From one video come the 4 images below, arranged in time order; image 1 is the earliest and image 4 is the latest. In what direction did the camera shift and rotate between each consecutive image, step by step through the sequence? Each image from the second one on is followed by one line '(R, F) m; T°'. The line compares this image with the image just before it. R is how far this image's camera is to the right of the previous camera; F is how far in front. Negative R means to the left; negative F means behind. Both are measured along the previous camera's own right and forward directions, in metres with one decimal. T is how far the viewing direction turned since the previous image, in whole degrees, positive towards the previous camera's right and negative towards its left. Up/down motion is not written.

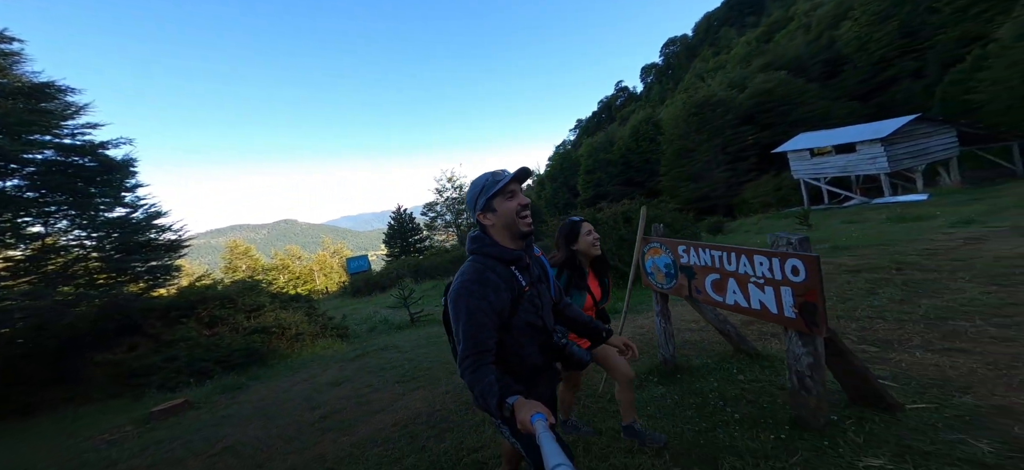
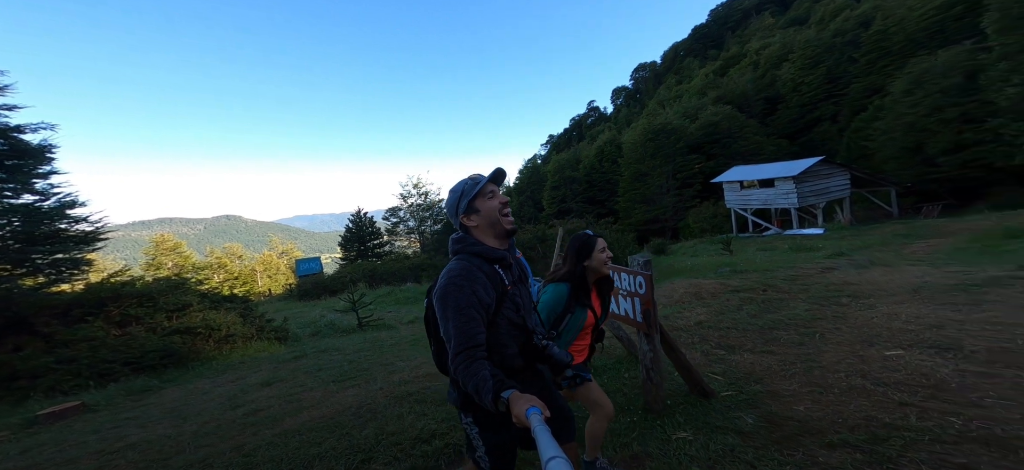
(+0.3, -0.5) m; +5°
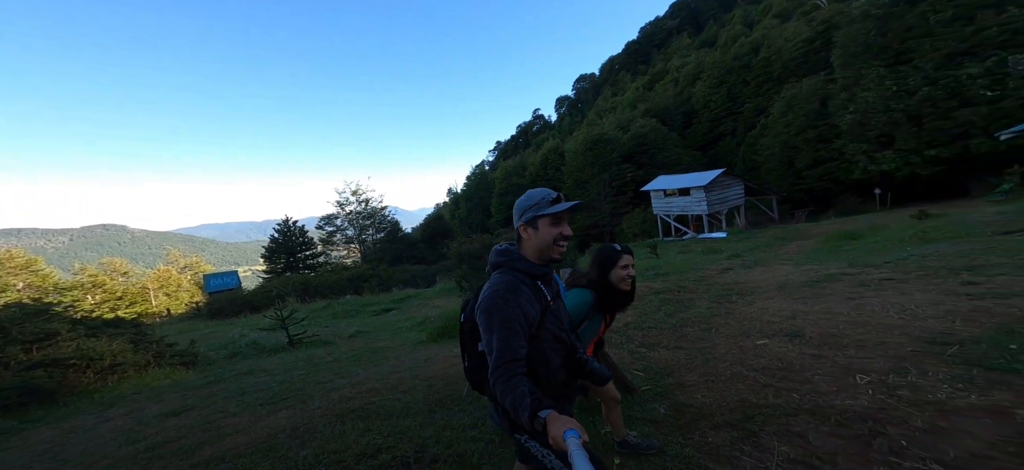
(+0.1, -0.2) m; +7°
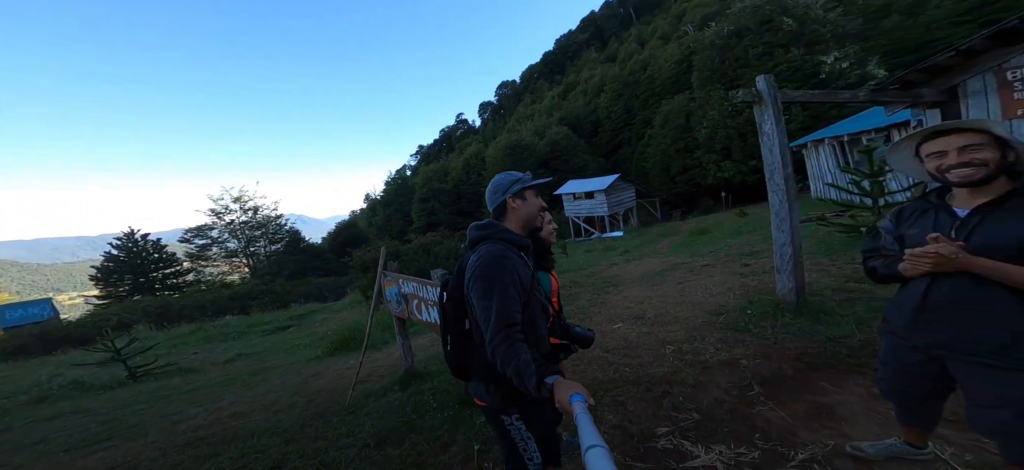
(+0.3, -0.2) m; +10°
